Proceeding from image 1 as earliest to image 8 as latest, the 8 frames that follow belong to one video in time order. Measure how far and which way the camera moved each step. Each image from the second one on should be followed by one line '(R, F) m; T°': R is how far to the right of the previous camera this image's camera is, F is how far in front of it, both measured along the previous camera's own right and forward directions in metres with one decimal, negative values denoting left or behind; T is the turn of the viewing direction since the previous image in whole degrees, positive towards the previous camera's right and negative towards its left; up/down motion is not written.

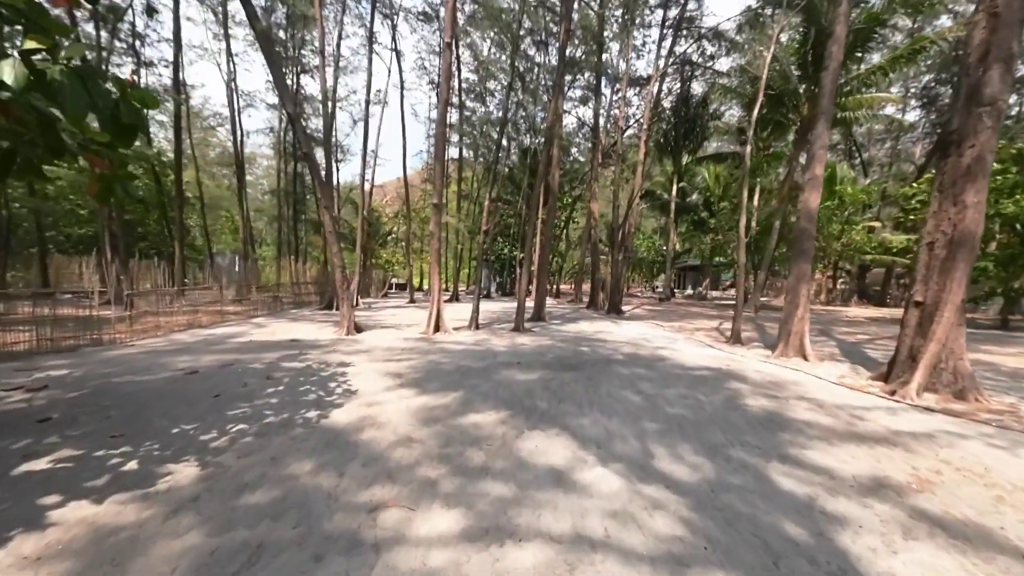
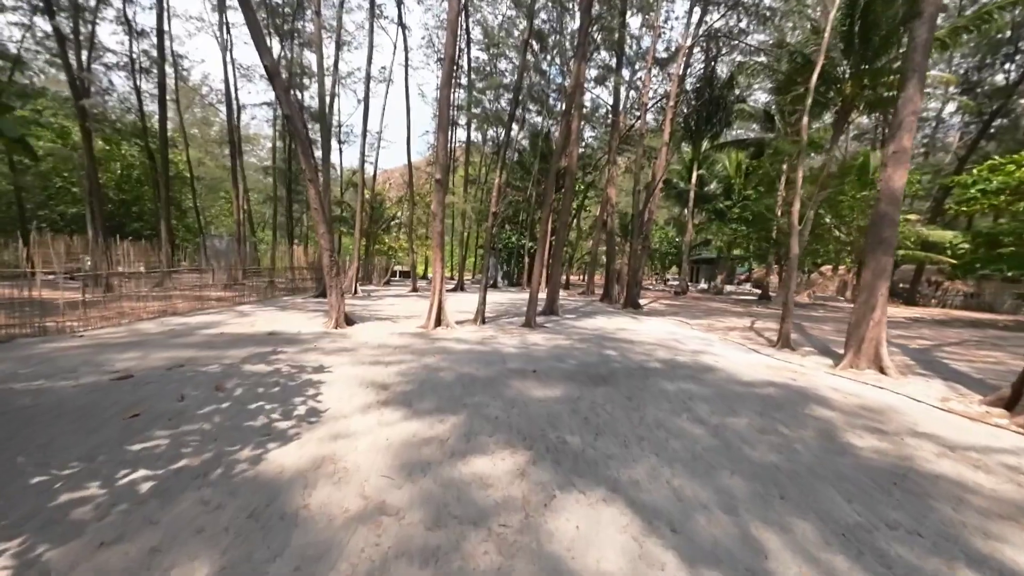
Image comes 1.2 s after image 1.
(-0.2, +1.6) m; -1°
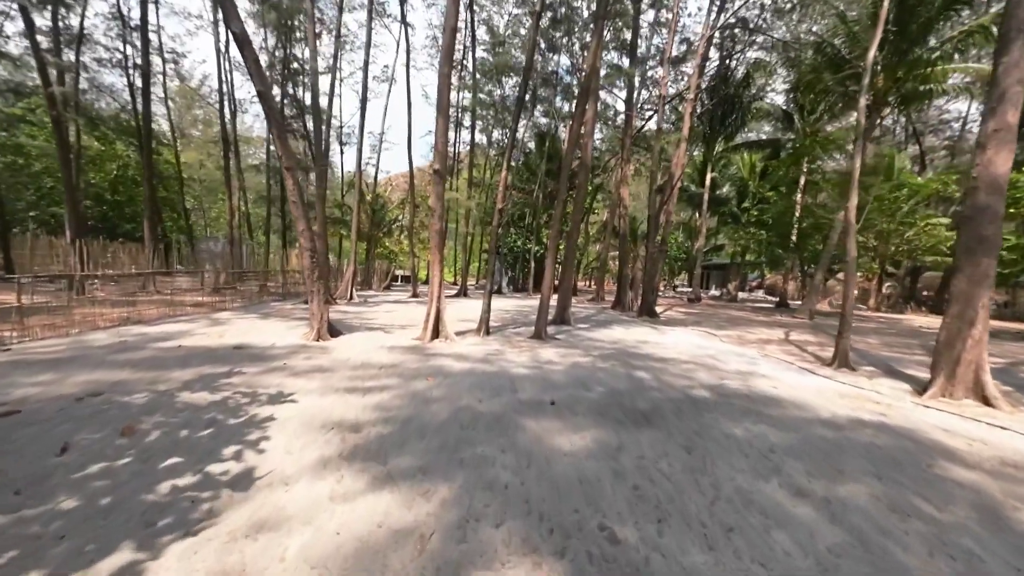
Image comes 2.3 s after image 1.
(-0.1, +1.4) m; -1°
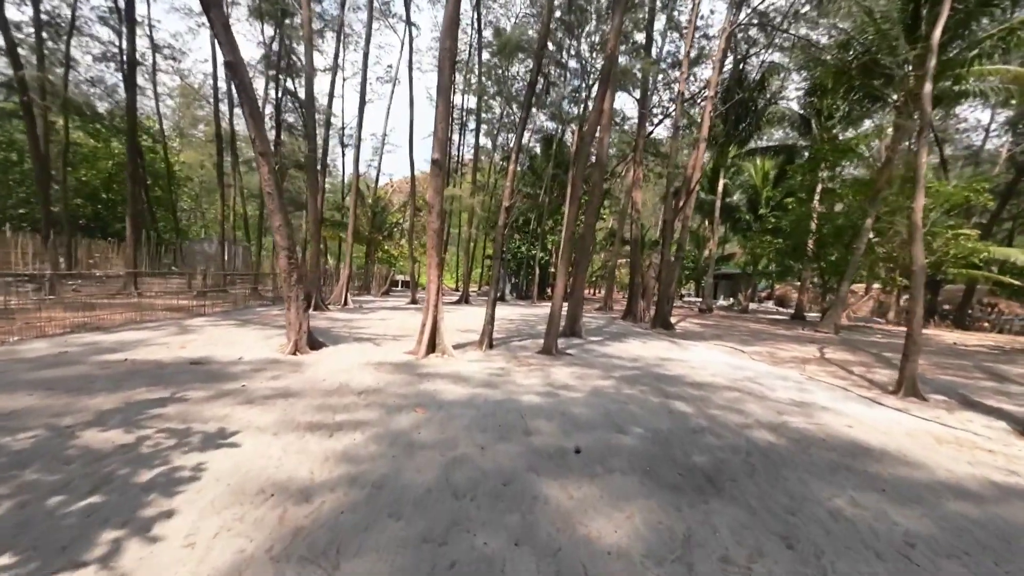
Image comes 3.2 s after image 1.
(-0.1, +1.2) m; 0°
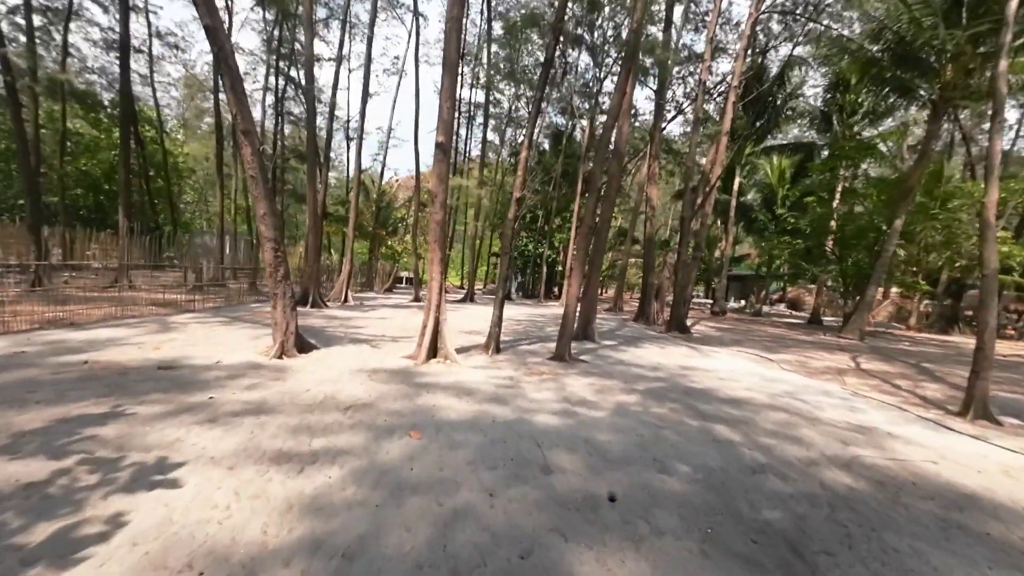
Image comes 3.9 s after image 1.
(-0.1, +0.8) m; -1°
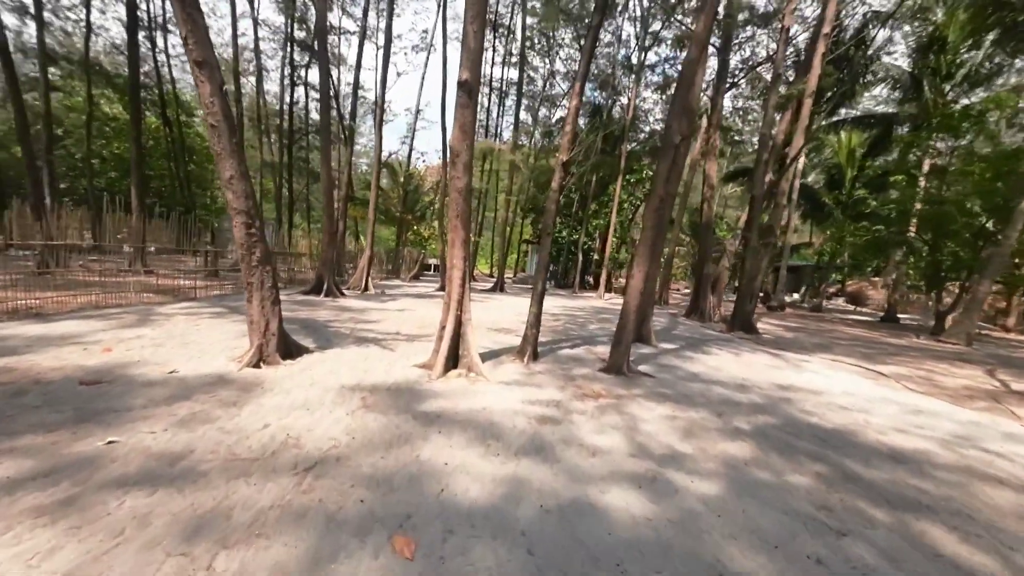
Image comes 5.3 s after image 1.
(-0.2, +1.9) m; -4°
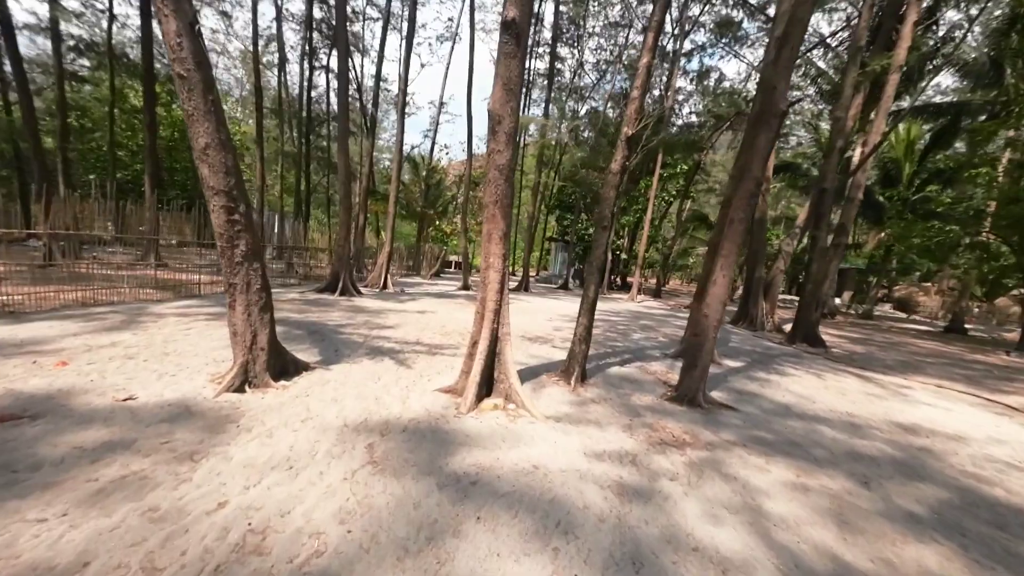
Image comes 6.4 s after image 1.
(-0.4, +1.3) m; -3°
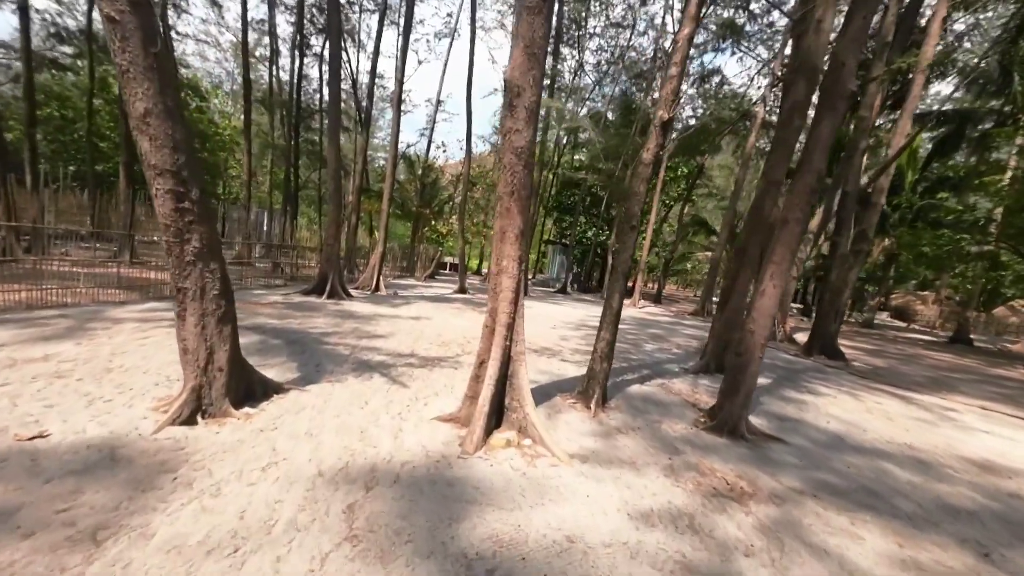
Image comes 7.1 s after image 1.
(-0.2, +0.8) m; +1°
